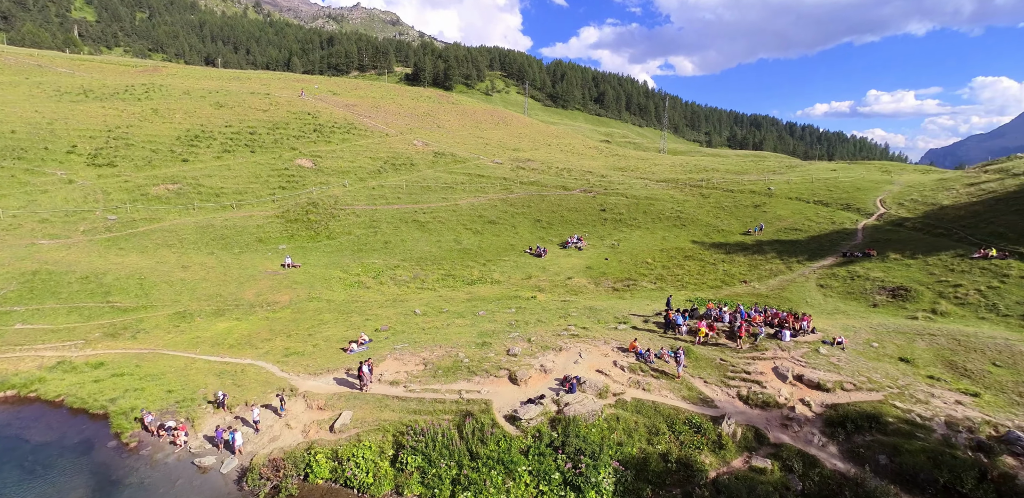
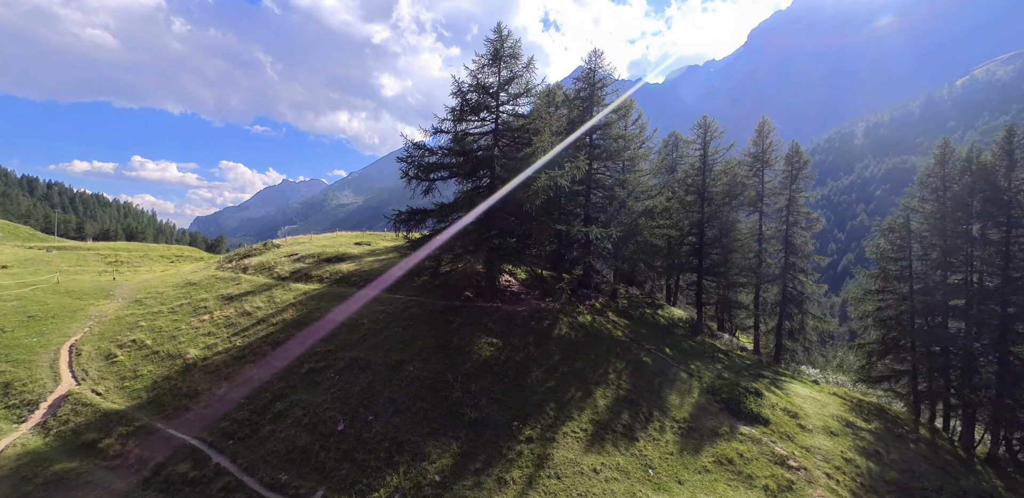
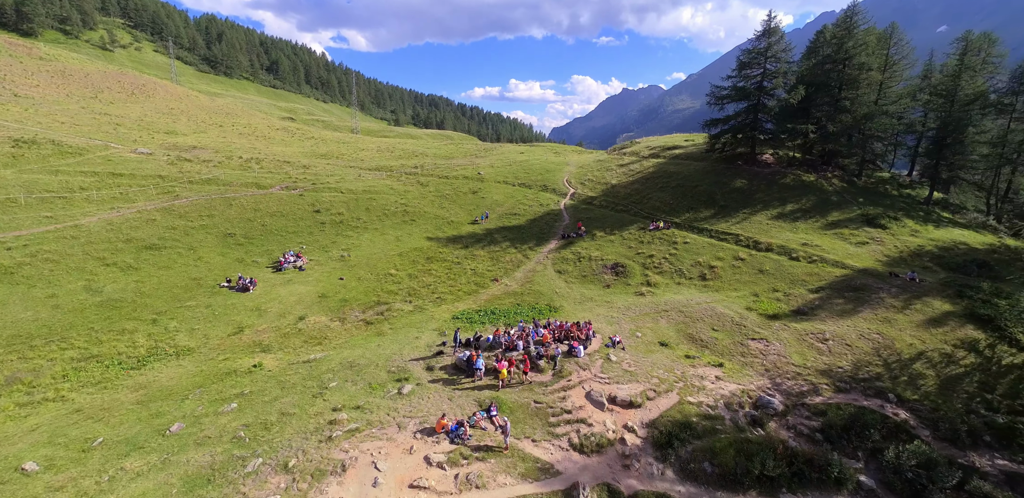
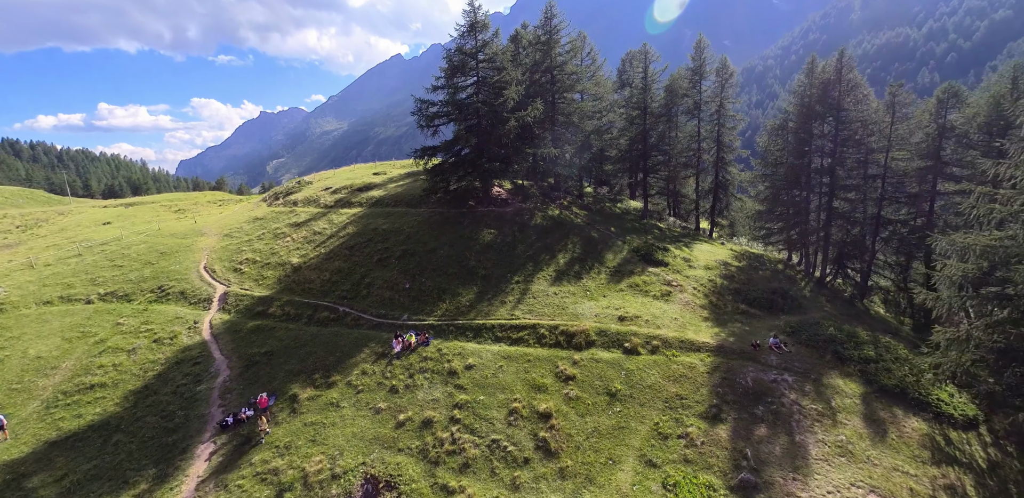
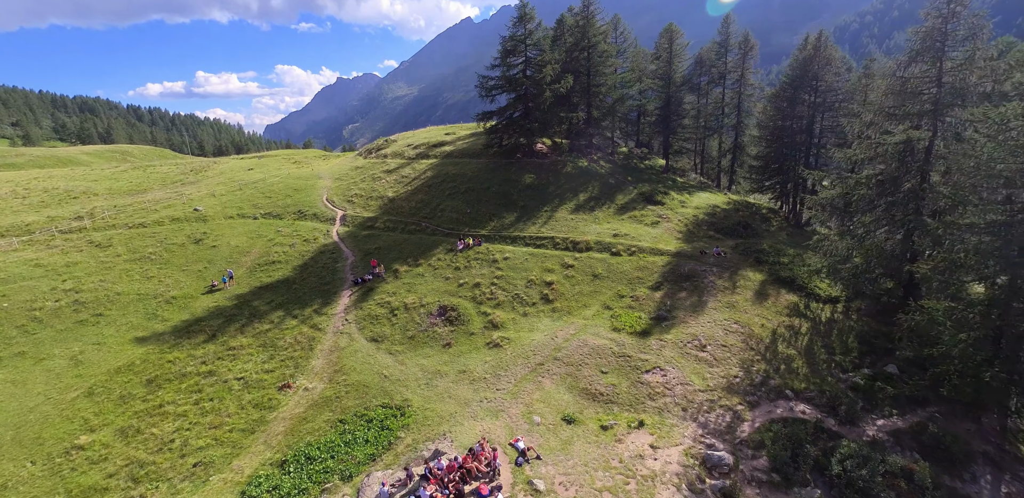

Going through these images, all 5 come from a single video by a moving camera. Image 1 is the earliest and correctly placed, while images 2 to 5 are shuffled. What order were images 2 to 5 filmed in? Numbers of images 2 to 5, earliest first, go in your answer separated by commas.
3, 5, 4, 2
